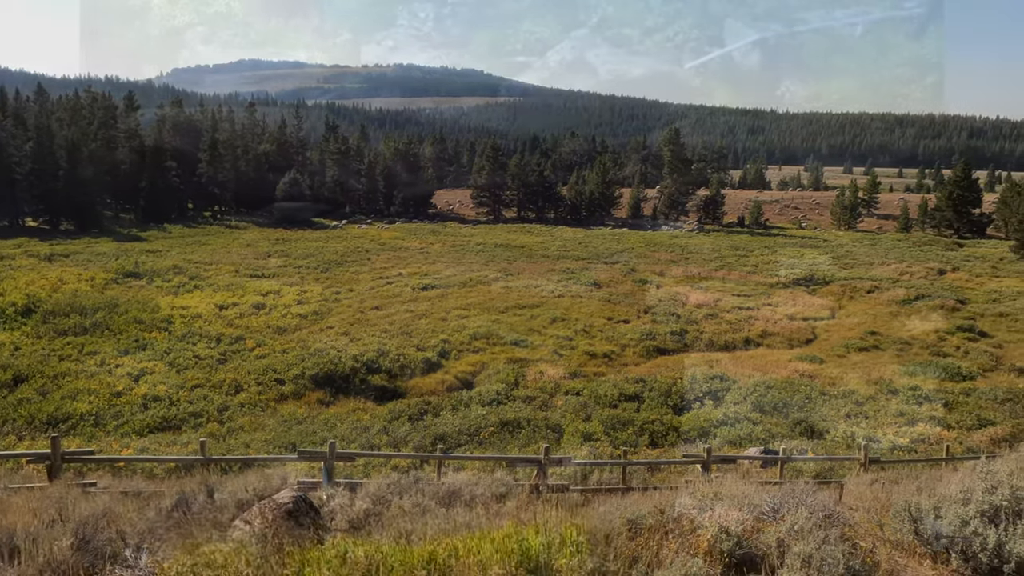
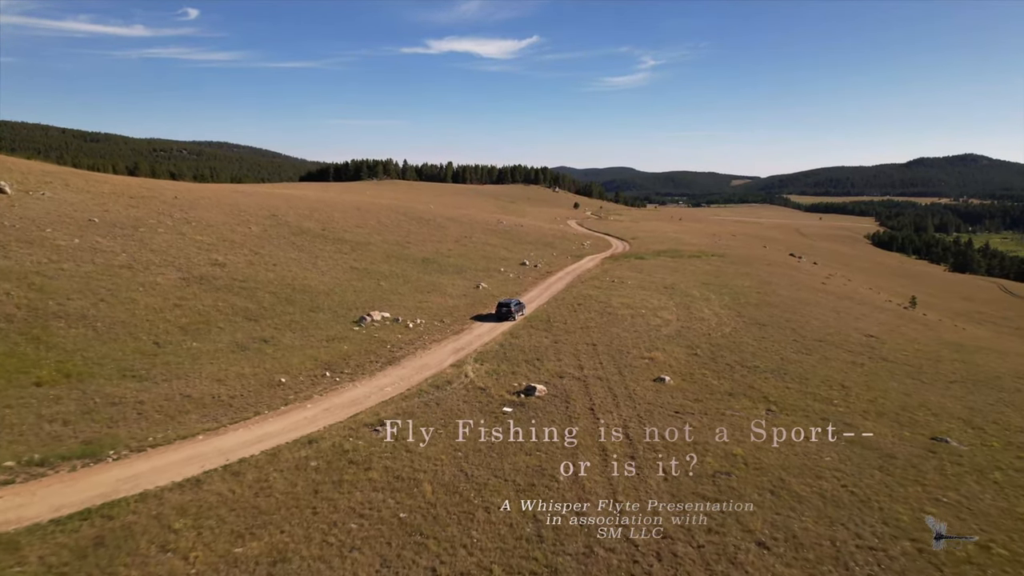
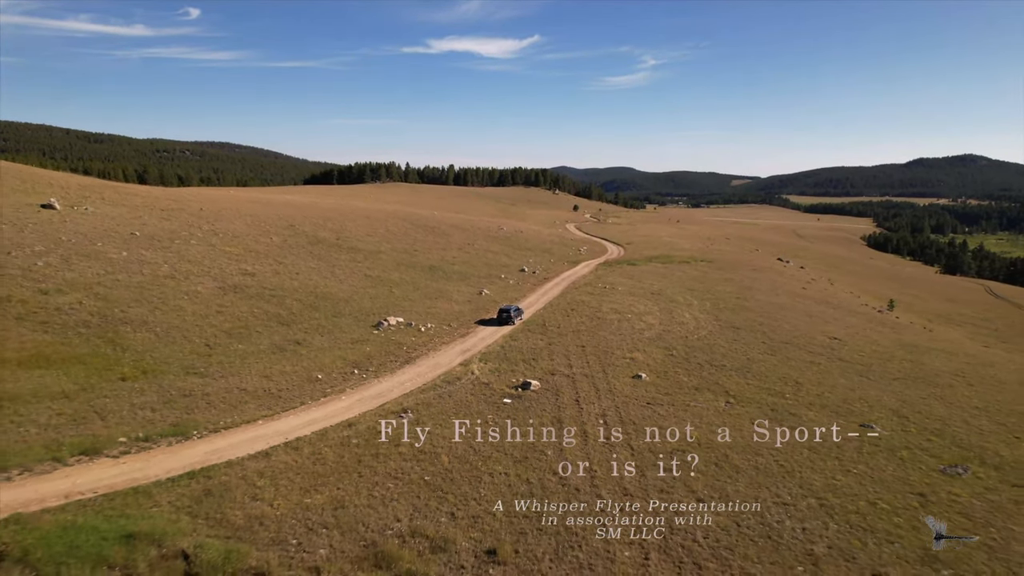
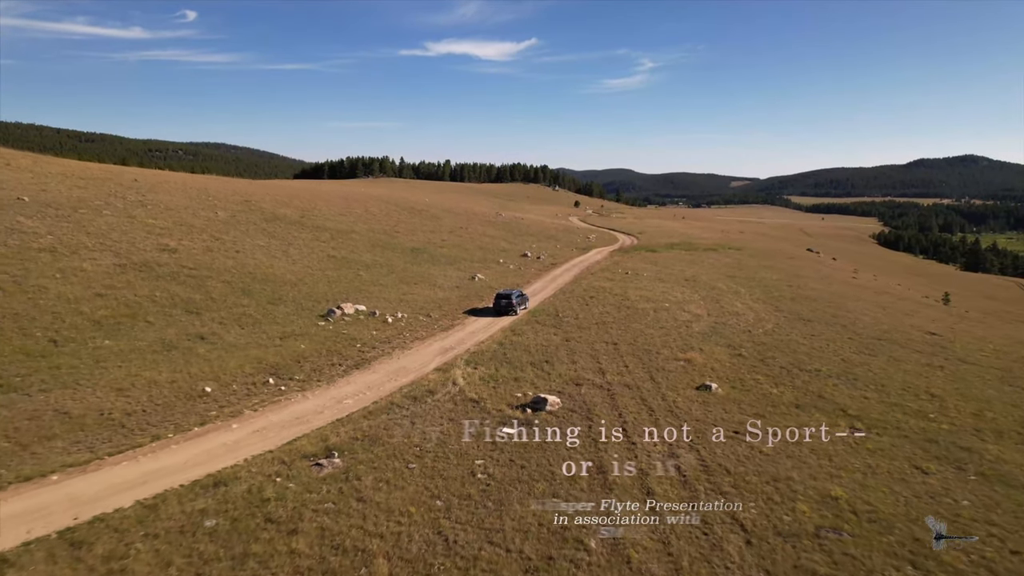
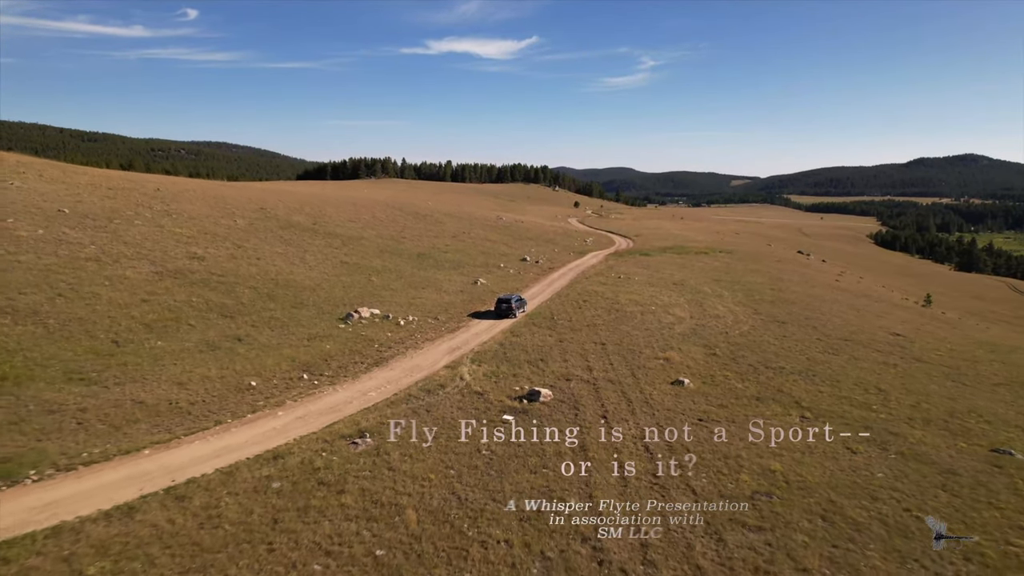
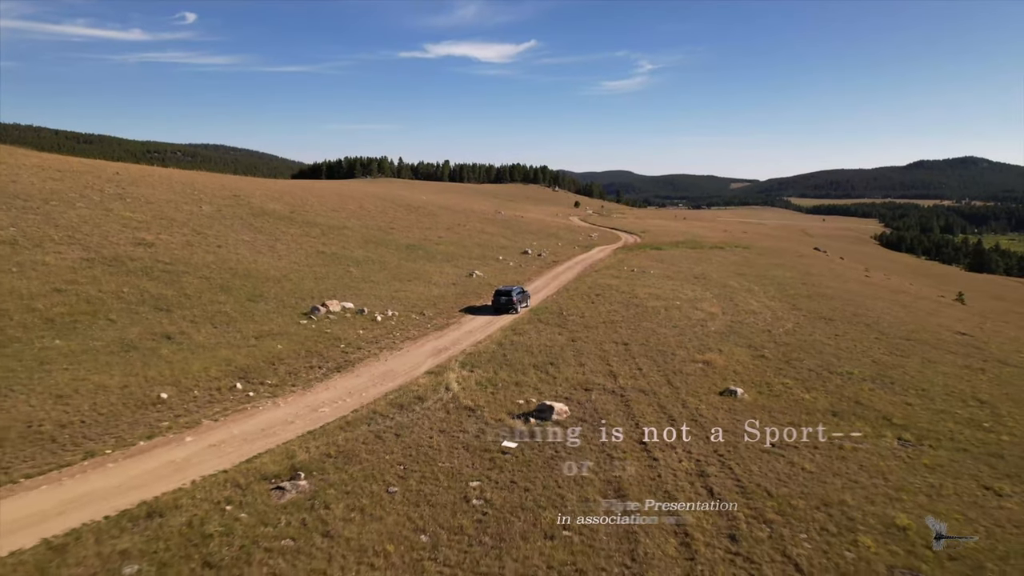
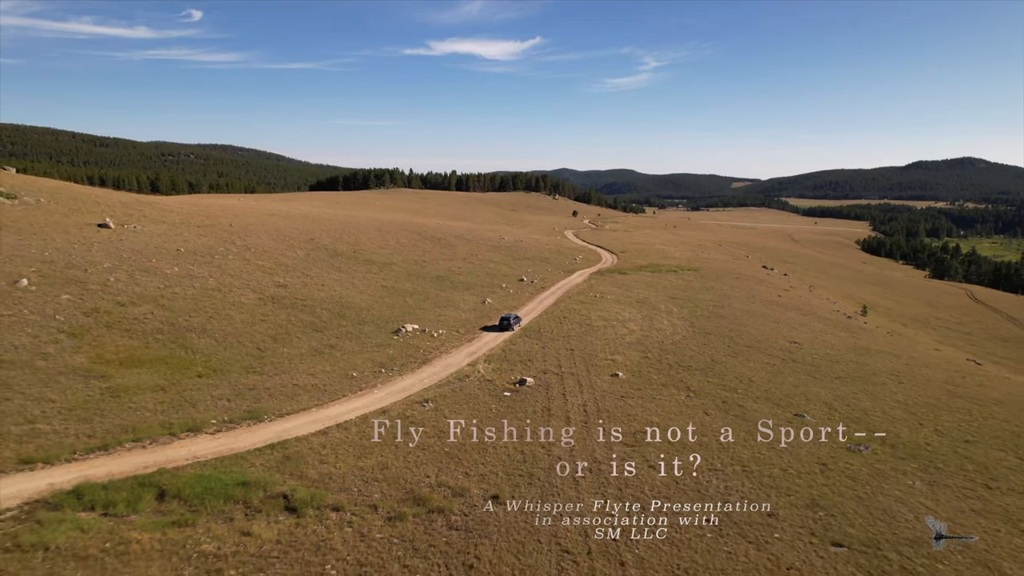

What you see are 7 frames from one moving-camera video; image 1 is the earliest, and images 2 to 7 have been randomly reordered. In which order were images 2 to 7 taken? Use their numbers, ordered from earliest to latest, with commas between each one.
6, 4, 5, 2, 3, 7
